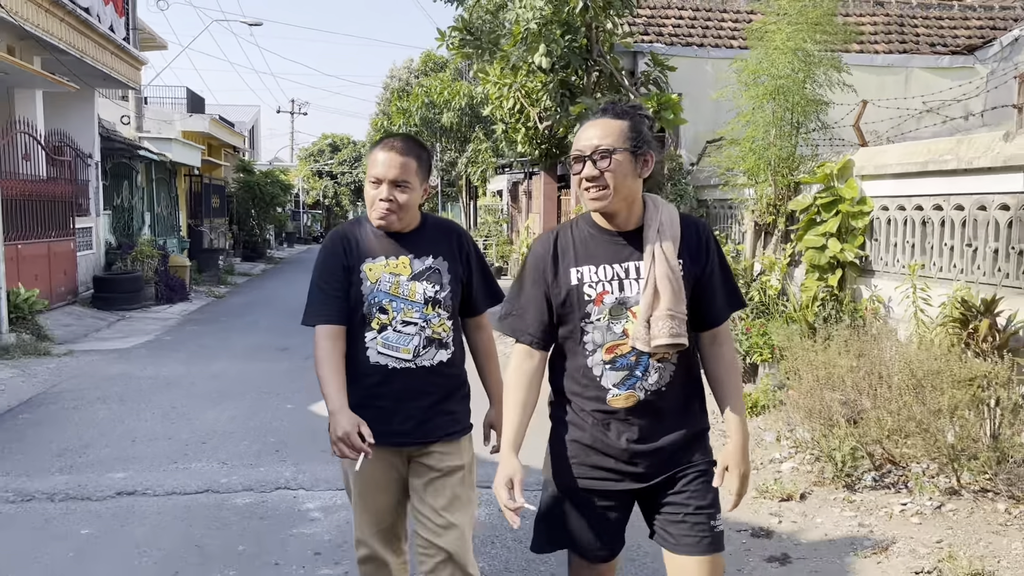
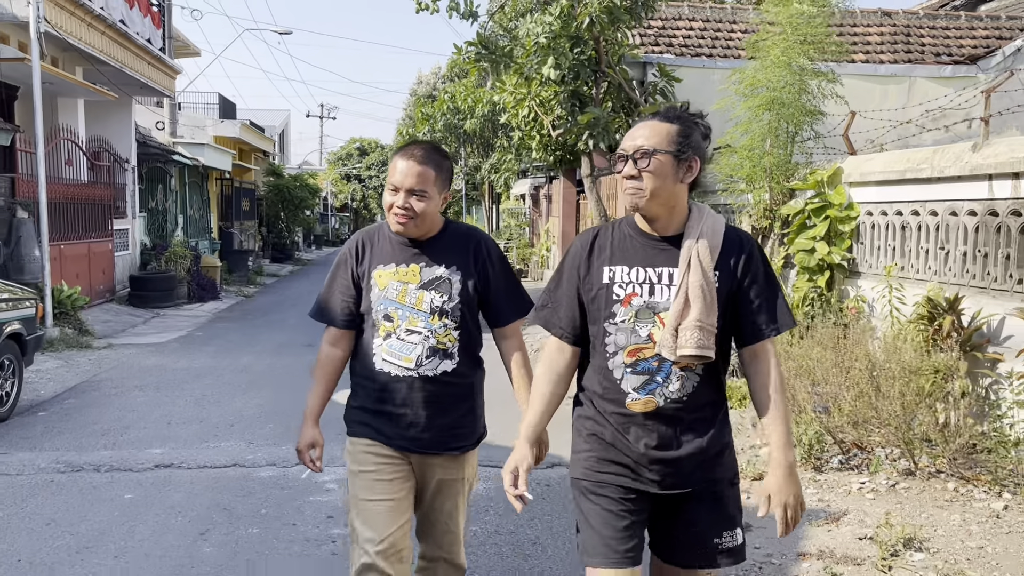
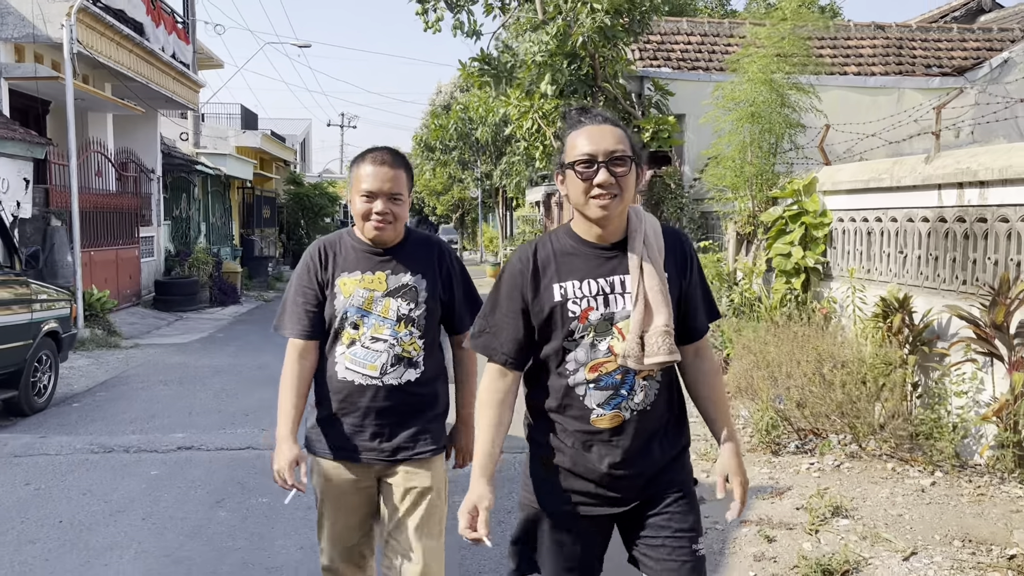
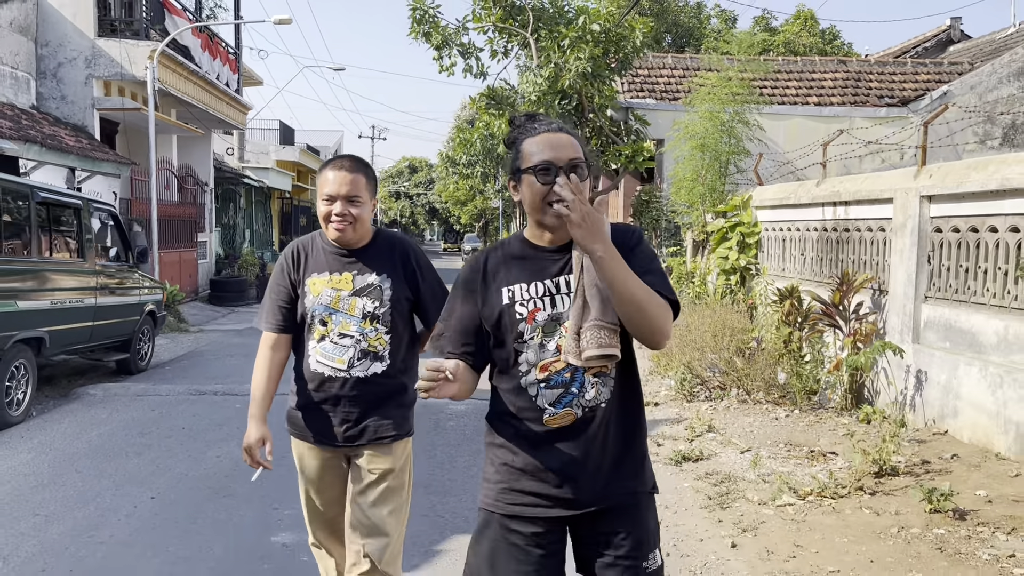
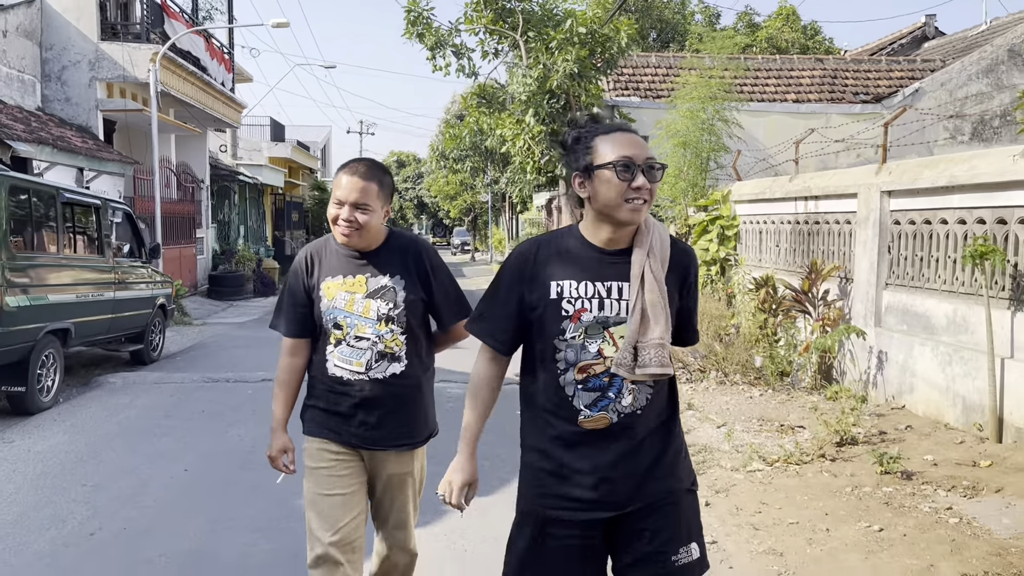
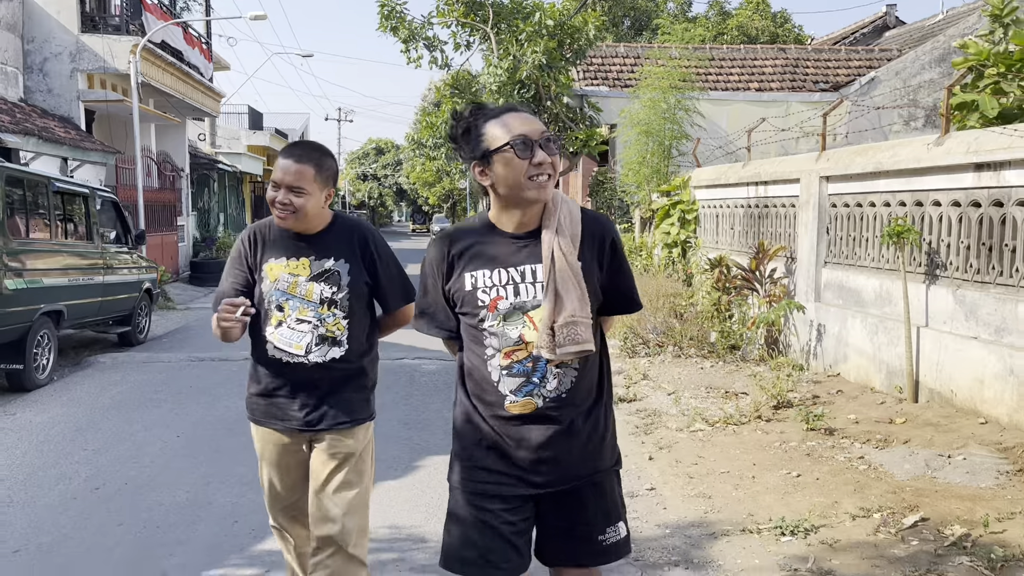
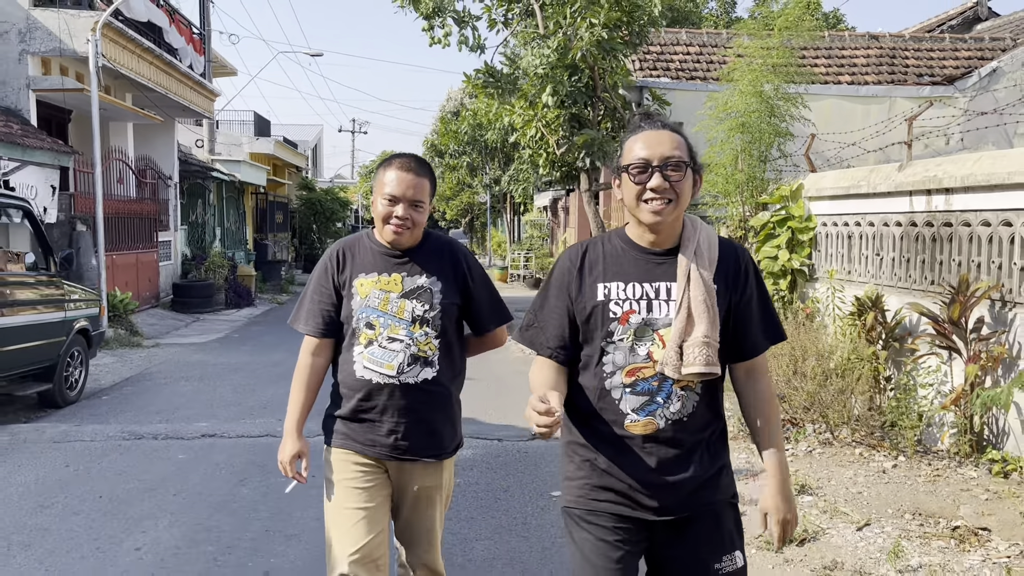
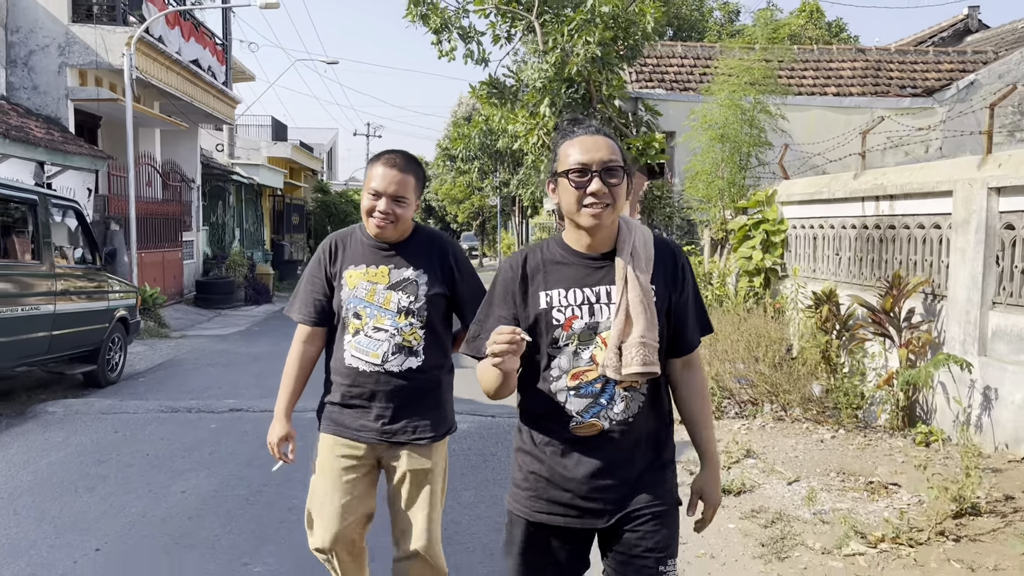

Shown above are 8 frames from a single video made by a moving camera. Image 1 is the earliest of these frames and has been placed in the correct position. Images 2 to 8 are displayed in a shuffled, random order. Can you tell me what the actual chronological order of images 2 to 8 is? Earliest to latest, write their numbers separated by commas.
2, 3, 7, 8, 4, 5, 6
